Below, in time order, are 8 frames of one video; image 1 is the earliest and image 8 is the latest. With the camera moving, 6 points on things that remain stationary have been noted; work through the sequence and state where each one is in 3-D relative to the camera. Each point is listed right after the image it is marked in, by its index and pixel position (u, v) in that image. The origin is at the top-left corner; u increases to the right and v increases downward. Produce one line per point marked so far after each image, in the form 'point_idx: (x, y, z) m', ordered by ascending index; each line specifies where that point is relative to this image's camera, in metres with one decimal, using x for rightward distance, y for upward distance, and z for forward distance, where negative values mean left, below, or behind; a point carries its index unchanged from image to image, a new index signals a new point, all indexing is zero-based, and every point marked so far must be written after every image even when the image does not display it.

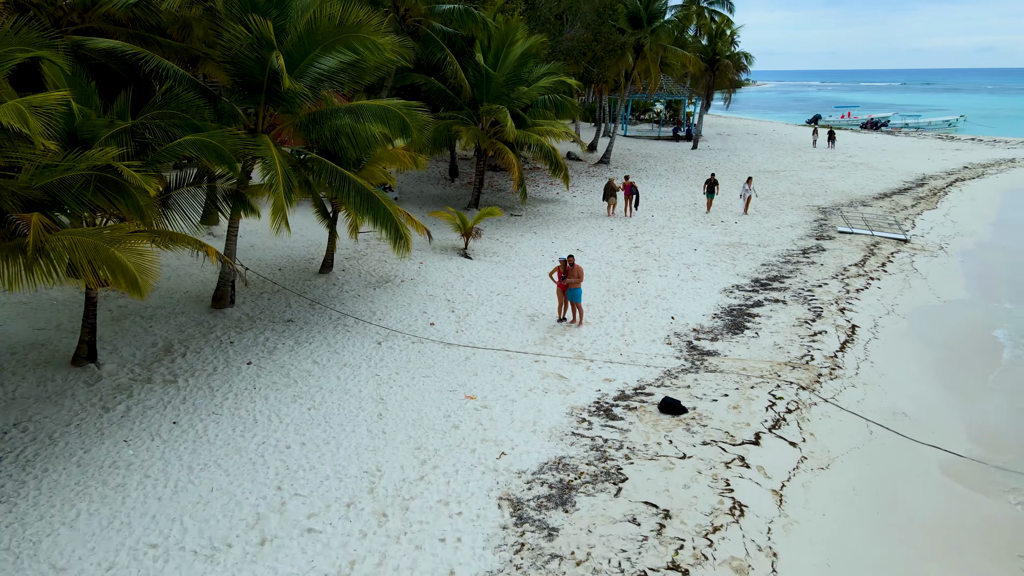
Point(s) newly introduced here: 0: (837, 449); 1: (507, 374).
0: (+3.2, -1.6, +7.5) m
1: (0.0, -1.1, +8.9) m
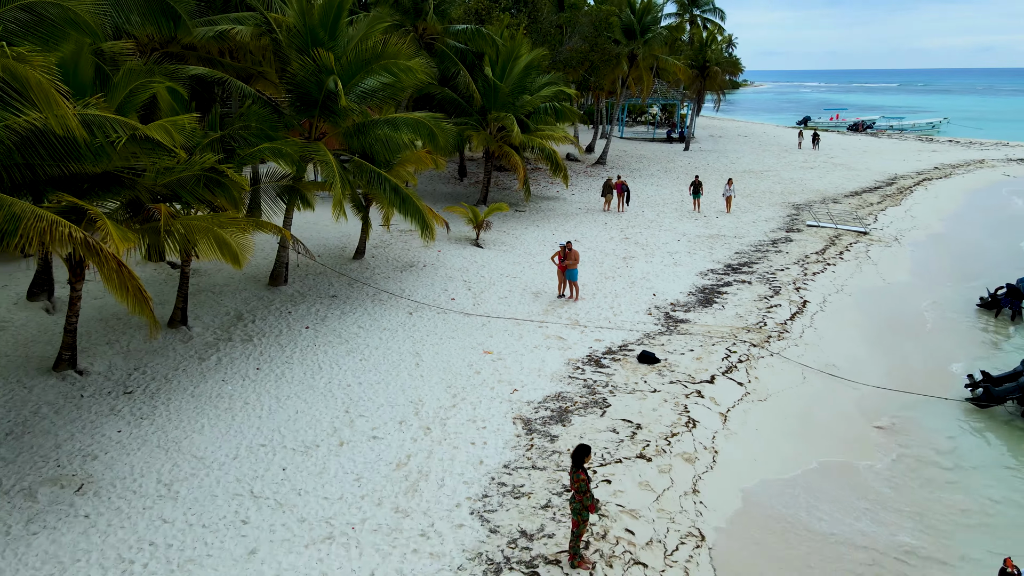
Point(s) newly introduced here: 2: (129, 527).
0: (+3.4, -1.3, +9.7) m
1: (+0.1, -0.7, +11.0) m
2: (-3.3, -2.0, +6.5) m
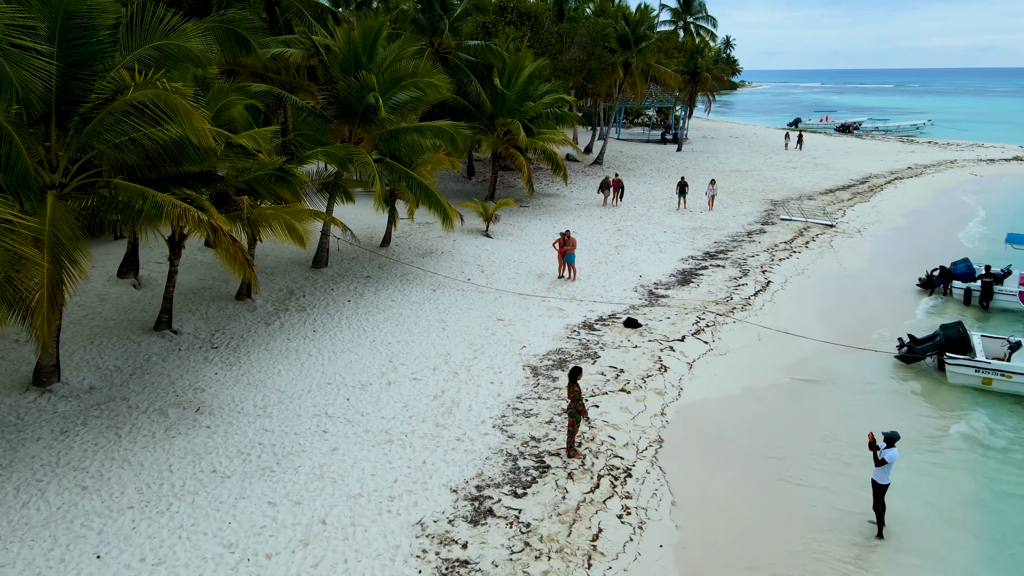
0: (+3.5, -0.9, +12.0) m
1: (+0.2, -0.4, +13.3) m
2: (-3.1, -1.7, +8.8) m
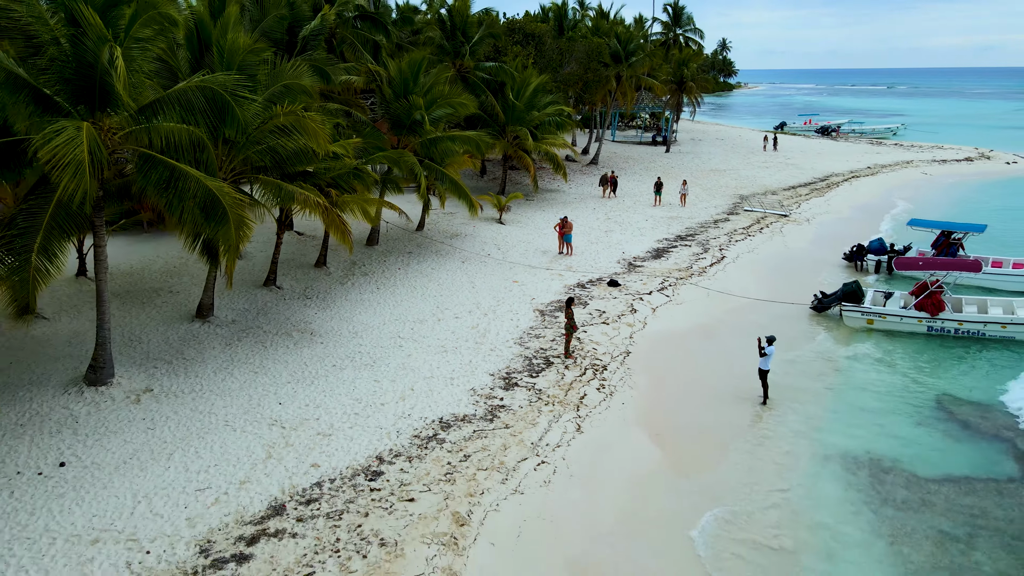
0: (+3.8, -0.2, +16.2) m
1: (+0.5, +0.3, +17.6) m
2: (-2.9, -1.0, +13.0) m
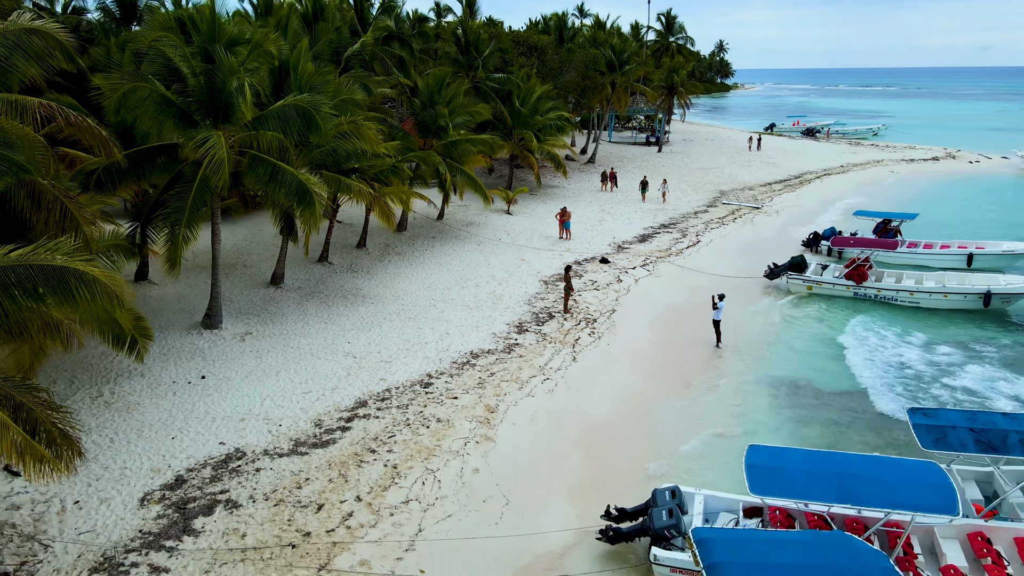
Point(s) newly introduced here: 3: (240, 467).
0: (+4.0, +0.4, +19.7) m
1: (+0.7, +0.9, +21.1) m
2: (-2.6, -0.4, +16.5) m
3: (-3.5, -2.3, +9.9) m
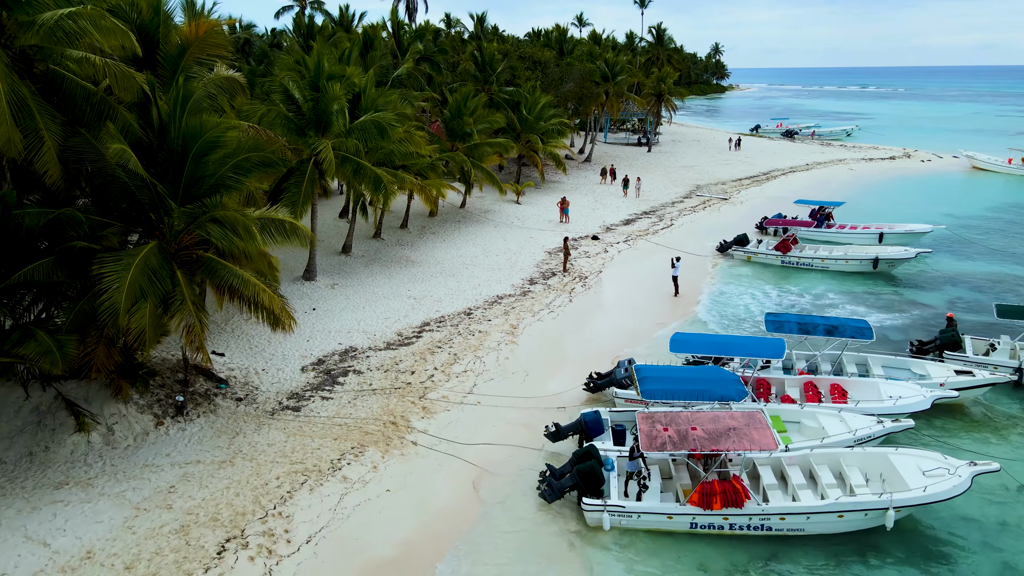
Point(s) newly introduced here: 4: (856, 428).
0: (+4.4, +1.4, +25.3) m
1: (+1.1, +1.9, +26.7) m
2: (-2.3, +0.6, +22.1) m
3: (-3.1, -1.3, +15.4) m
4: (+5.5, -2.2, +12.0) m
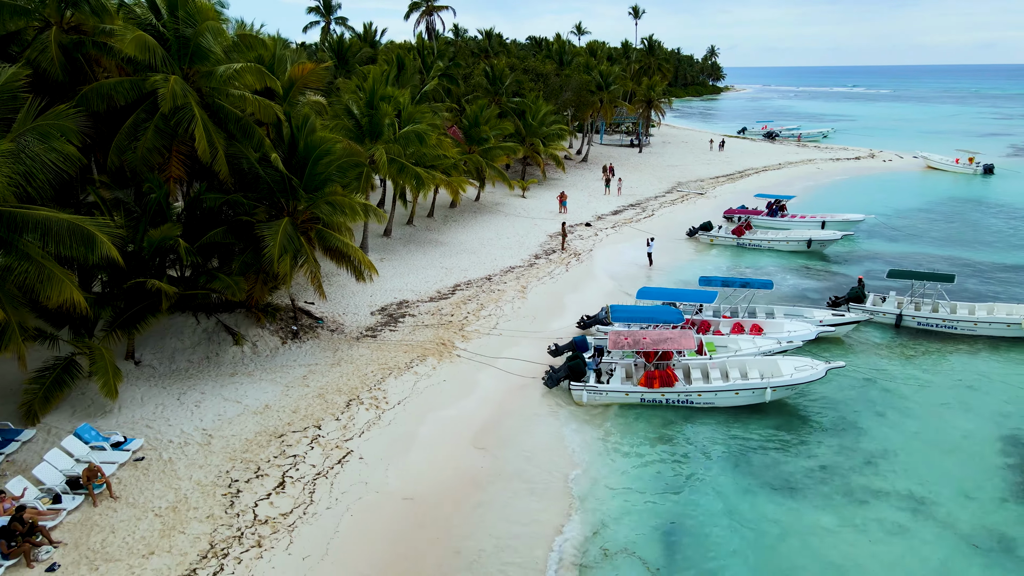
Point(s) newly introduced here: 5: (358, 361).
0: (+4.7, +2.3, +30.9) m
1: (+1.4, +2.8, +32.2) m
2: (-2.0, +1.5, +27.7) m
3: (-2.8, -0.4, +21.0) m
4: (+5.8, -1.4, +17.6) m
5: (-3.5, -1.6, +17.0) m
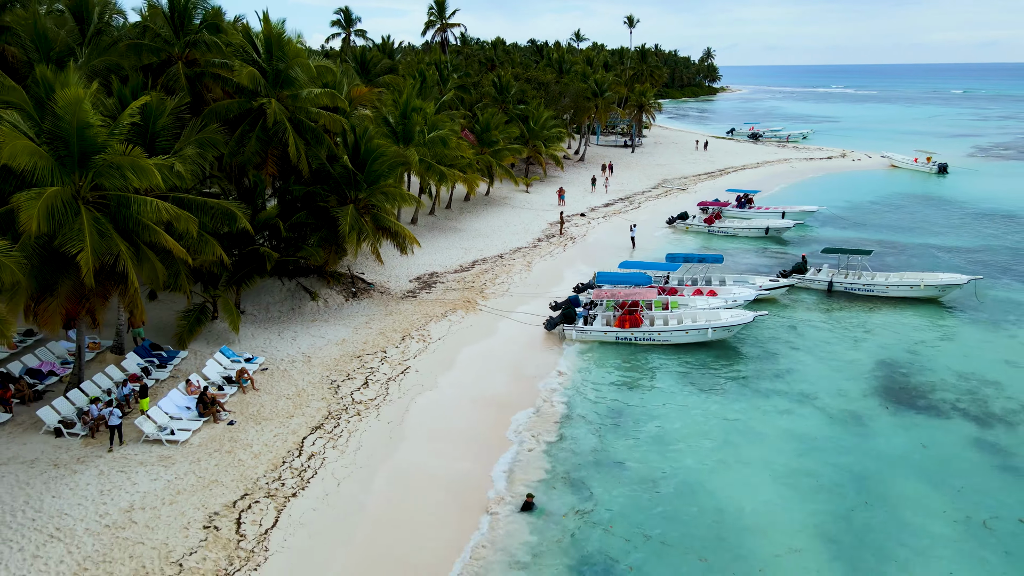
0: (+5.0, +3.2, +36.4) m
1: (+1.7, +3.7, +37.7) m
2: (-1.7, +2.4, +33.2) m
3: (-2.5, +0.5, +26.5) m
4: (+6.1, -0.5, +23.1) m
5: (-3.2, -0.7, +22.5) m
